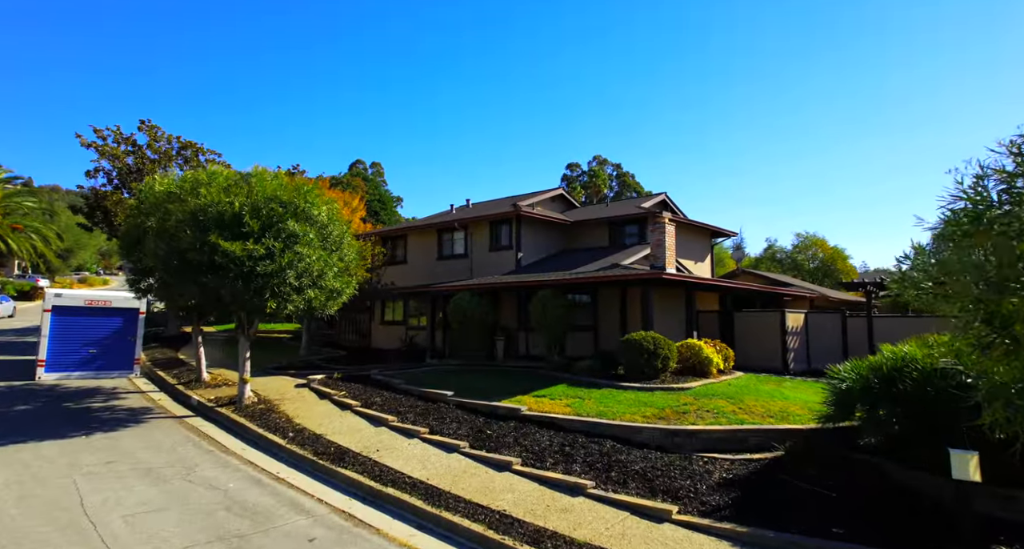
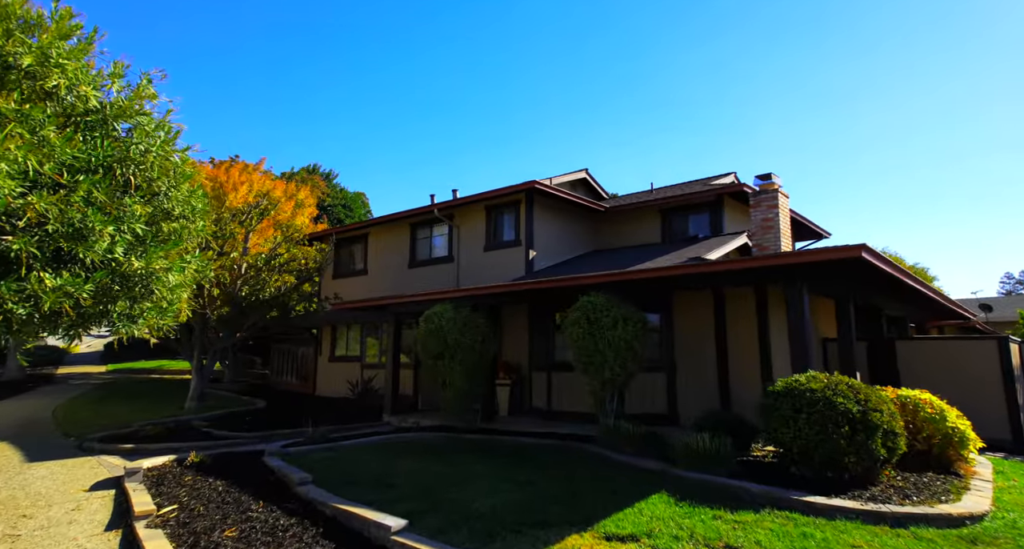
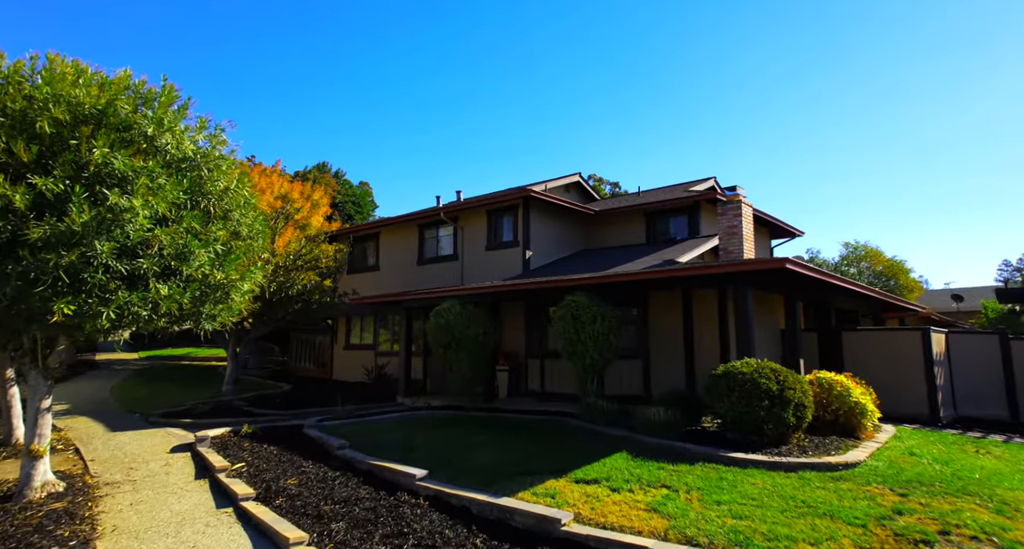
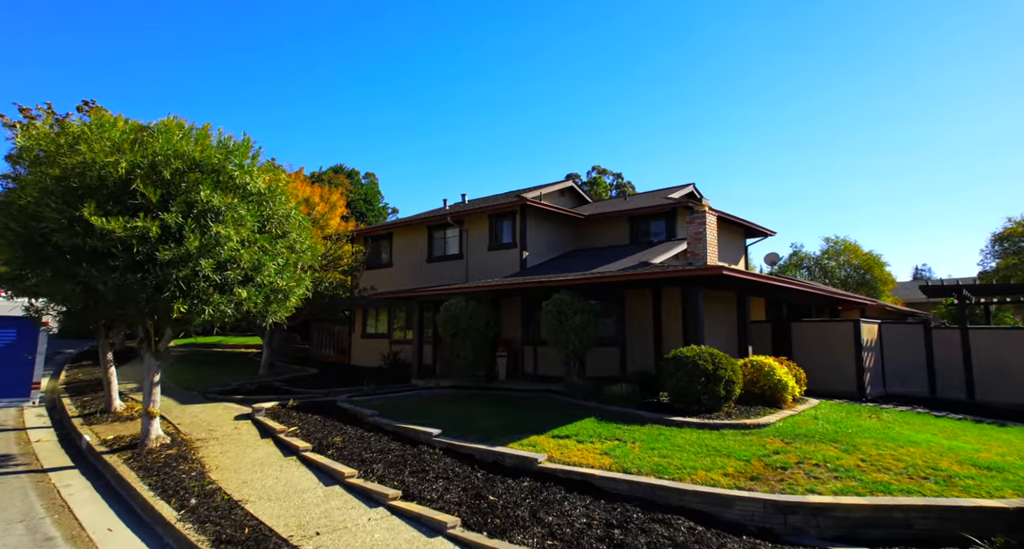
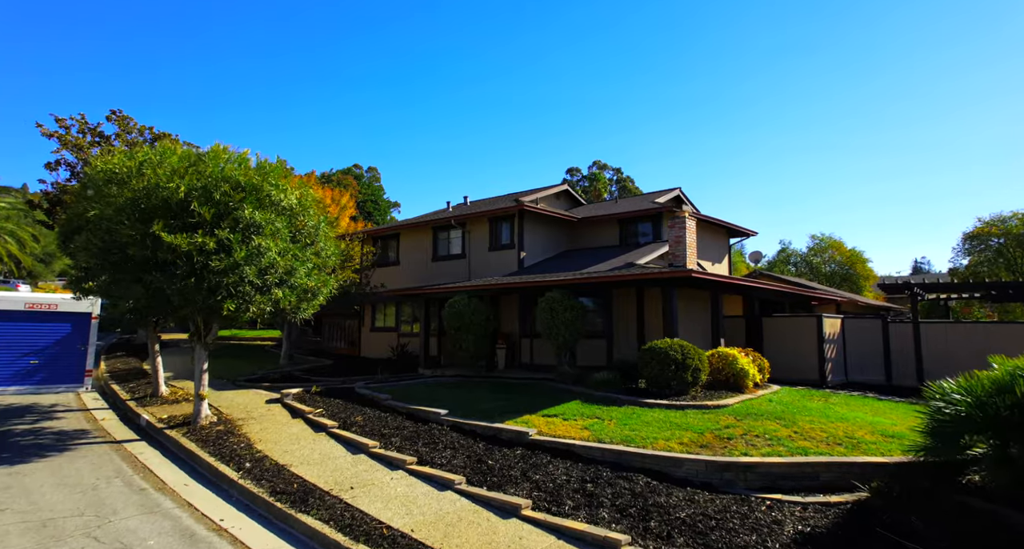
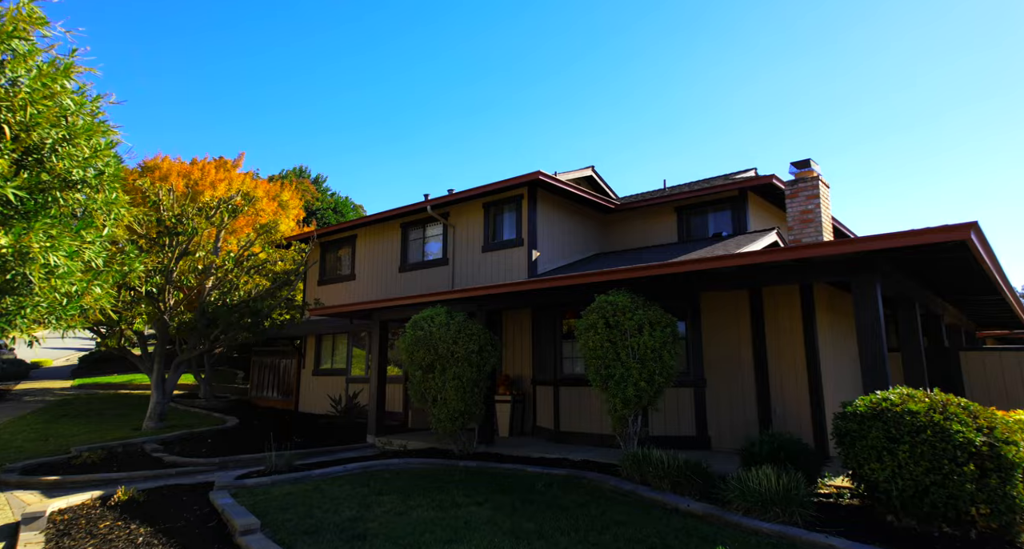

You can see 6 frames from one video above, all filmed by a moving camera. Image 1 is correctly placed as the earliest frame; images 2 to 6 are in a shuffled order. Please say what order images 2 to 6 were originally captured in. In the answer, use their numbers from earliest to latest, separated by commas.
5, 4, 3, 2, 6
